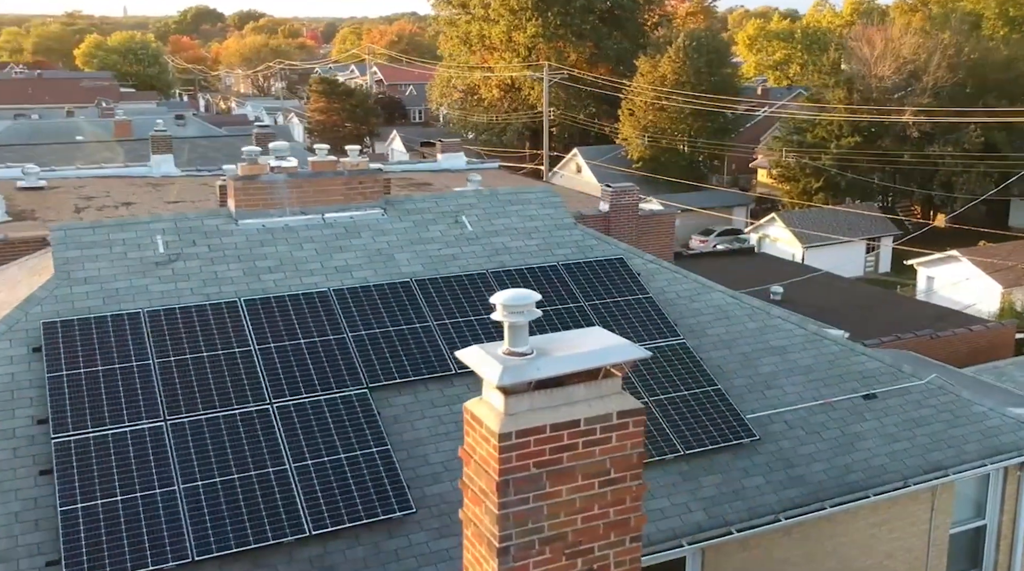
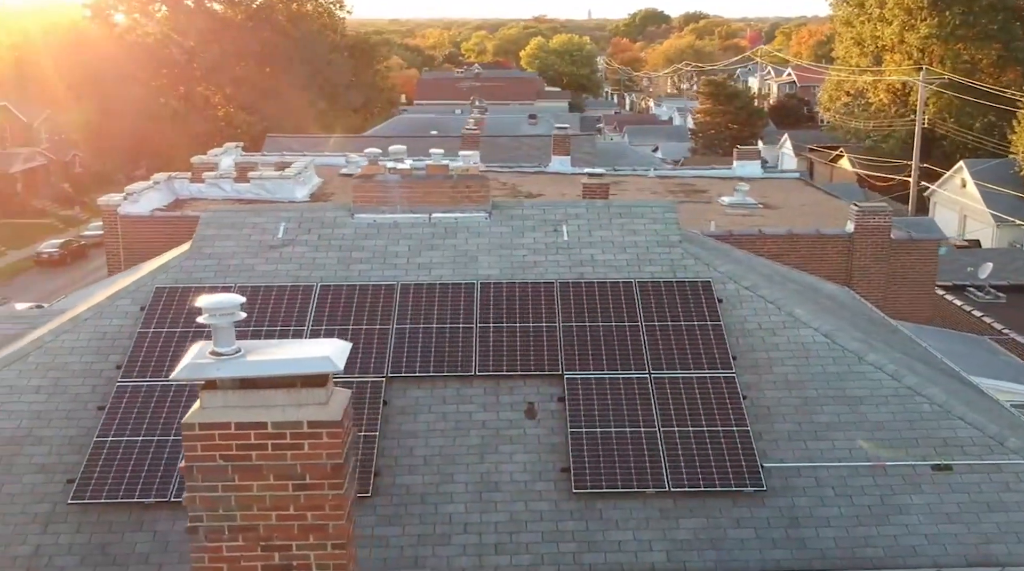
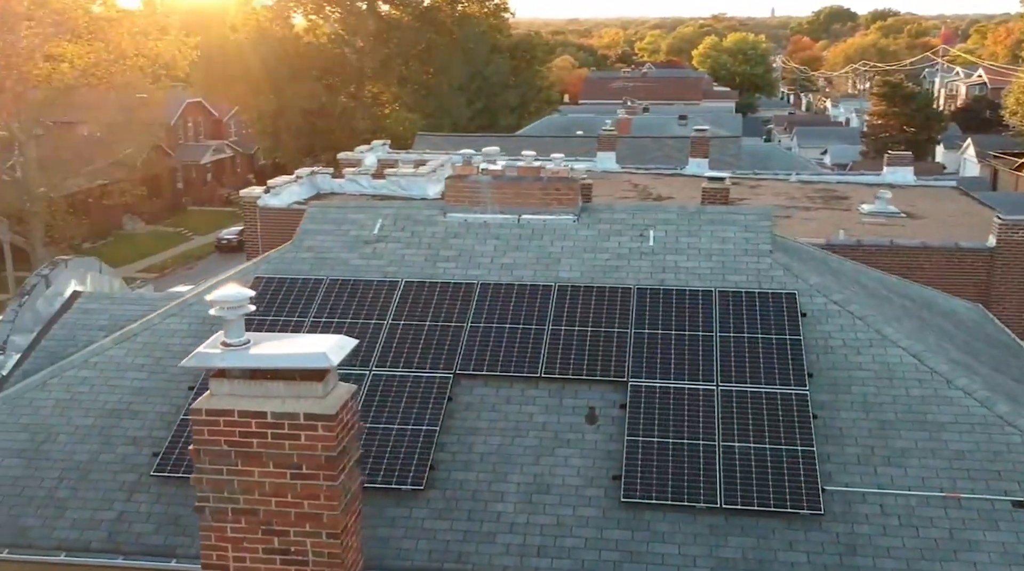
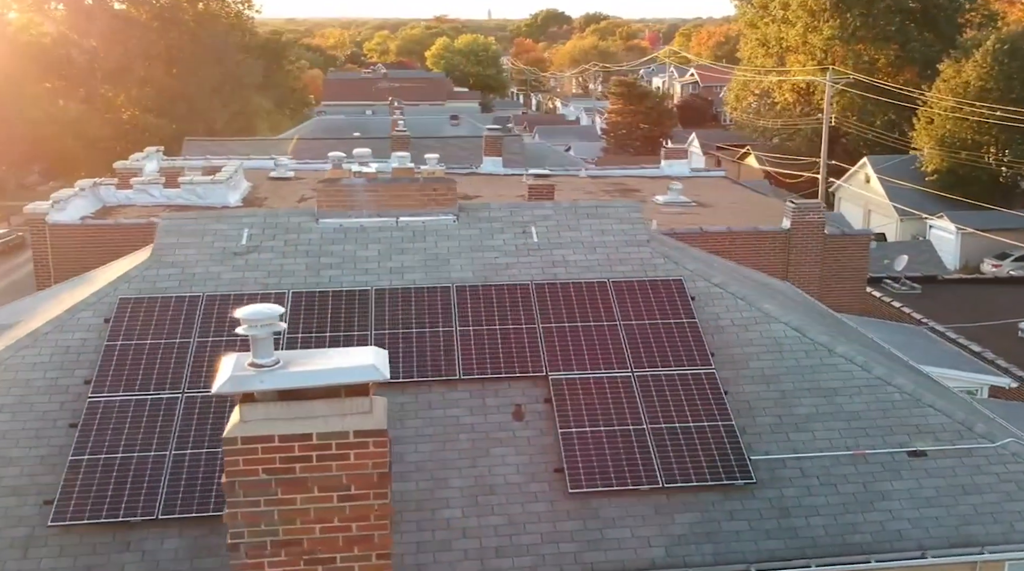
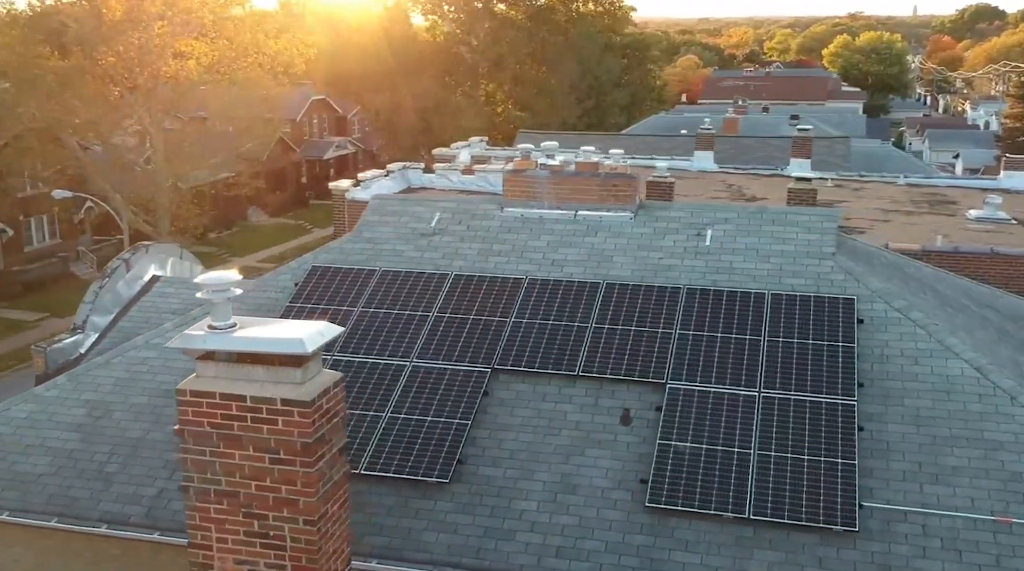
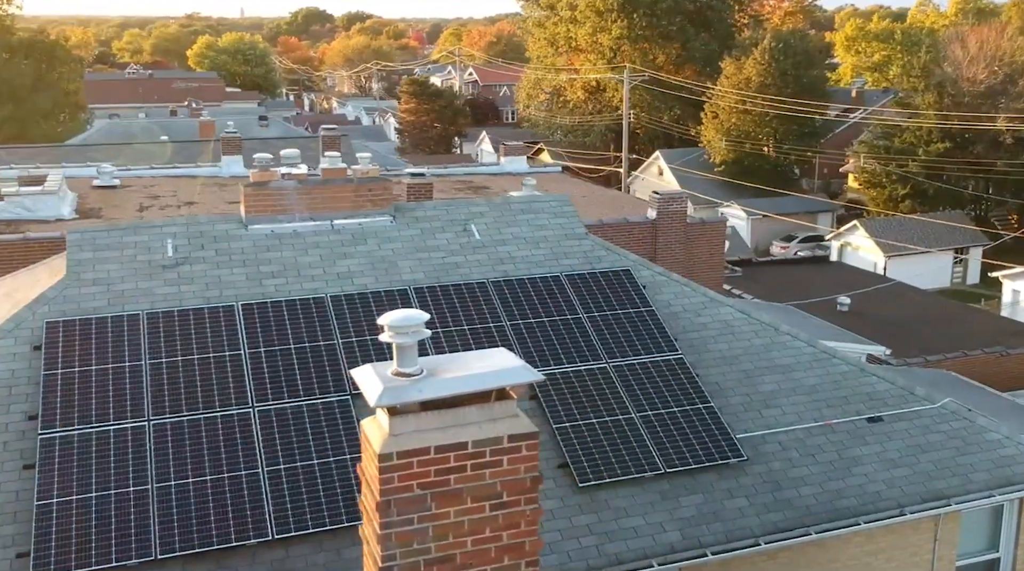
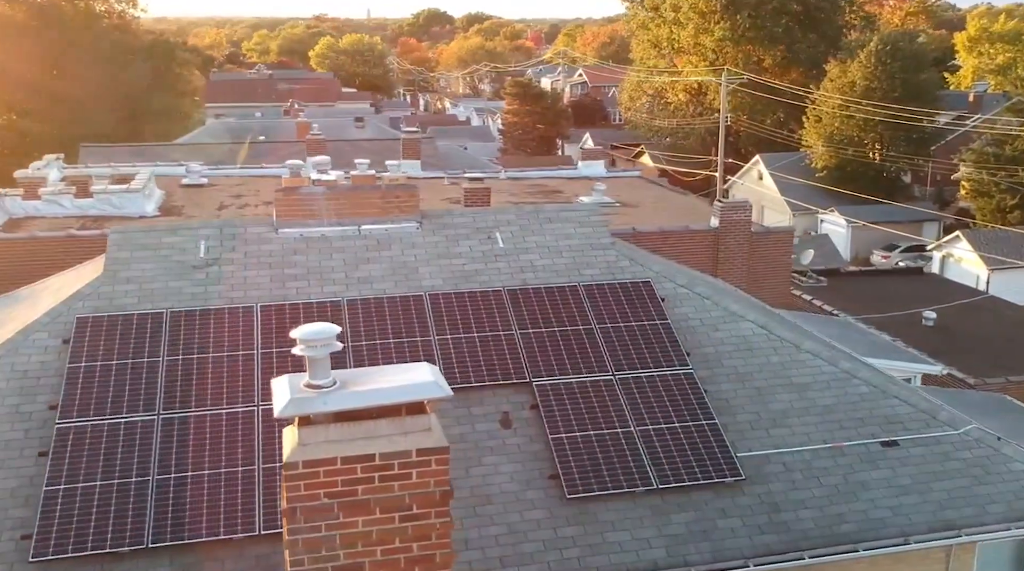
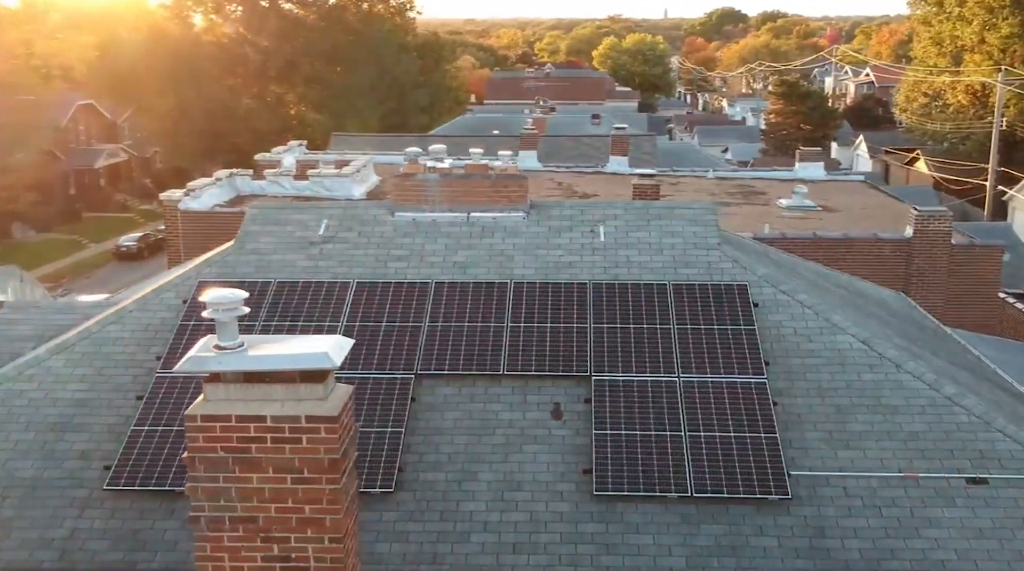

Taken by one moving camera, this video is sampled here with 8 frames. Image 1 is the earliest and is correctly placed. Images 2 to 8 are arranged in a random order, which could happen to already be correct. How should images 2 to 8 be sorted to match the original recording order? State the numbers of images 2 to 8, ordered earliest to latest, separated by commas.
6, 7, 4, 2, 8, 3, 5
